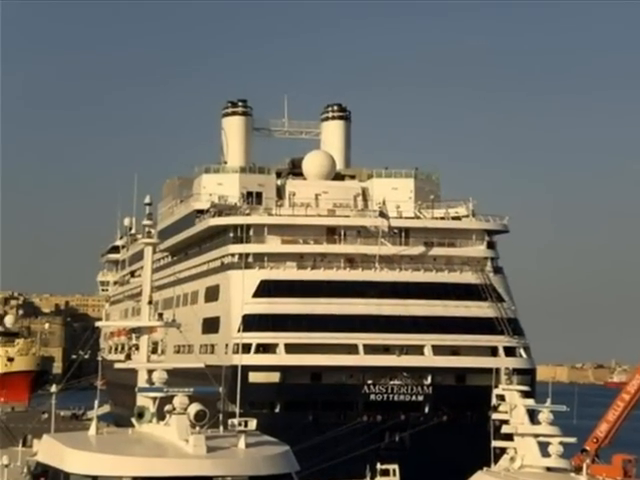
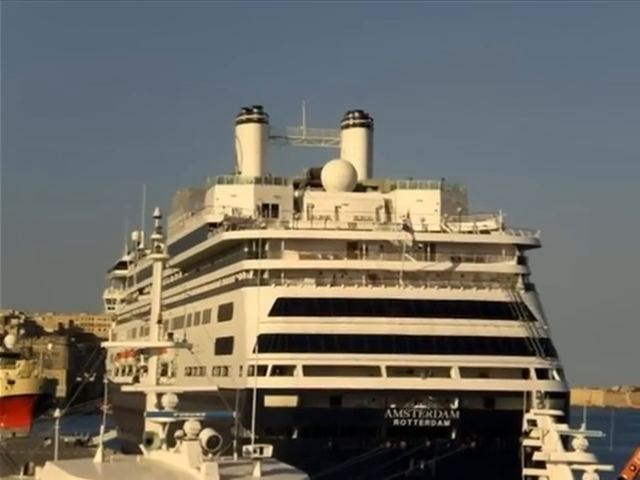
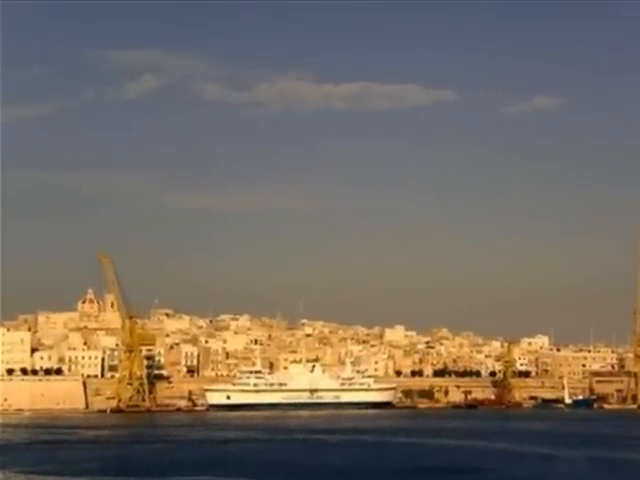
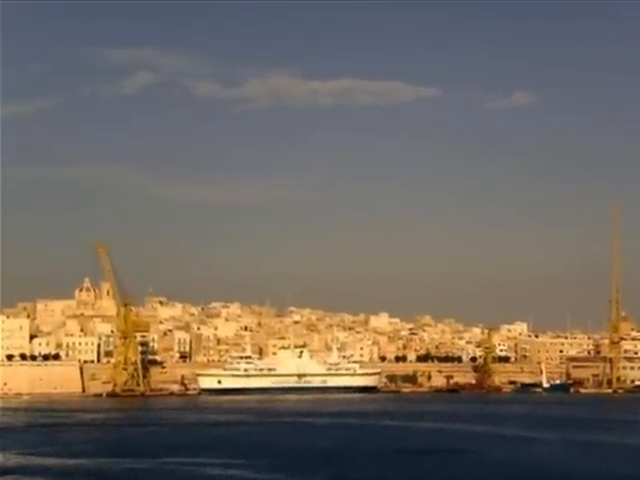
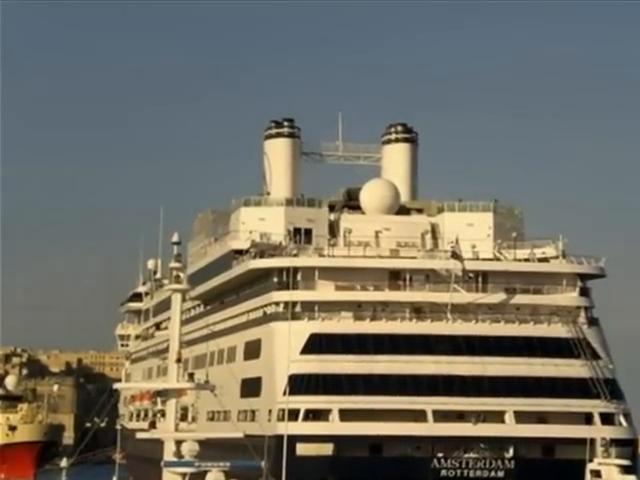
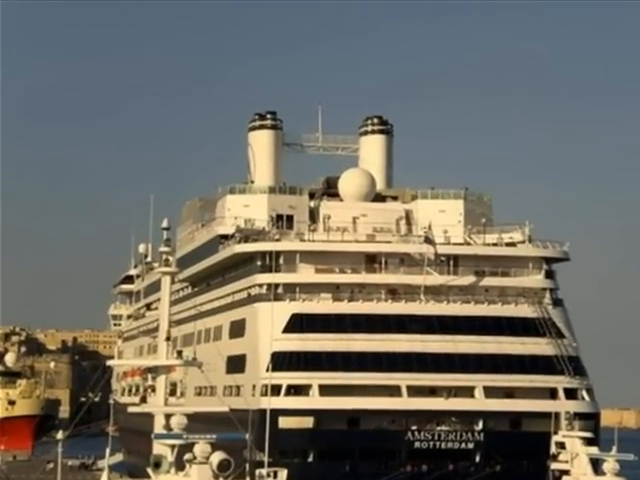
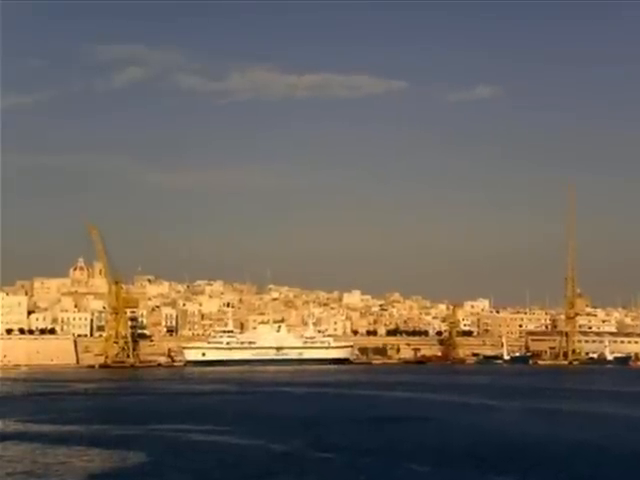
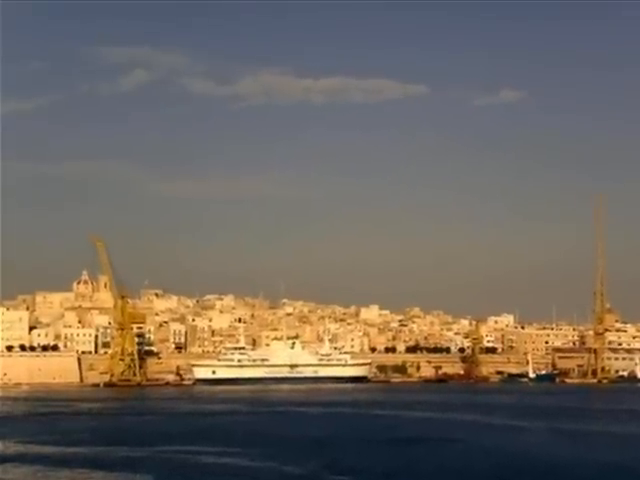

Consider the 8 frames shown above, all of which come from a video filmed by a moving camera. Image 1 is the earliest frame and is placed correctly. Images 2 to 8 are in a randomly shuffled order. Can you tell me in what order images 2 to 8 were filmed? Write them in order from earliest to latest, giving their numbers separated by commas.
2, 6, 5, 7, 8, 4, 3
